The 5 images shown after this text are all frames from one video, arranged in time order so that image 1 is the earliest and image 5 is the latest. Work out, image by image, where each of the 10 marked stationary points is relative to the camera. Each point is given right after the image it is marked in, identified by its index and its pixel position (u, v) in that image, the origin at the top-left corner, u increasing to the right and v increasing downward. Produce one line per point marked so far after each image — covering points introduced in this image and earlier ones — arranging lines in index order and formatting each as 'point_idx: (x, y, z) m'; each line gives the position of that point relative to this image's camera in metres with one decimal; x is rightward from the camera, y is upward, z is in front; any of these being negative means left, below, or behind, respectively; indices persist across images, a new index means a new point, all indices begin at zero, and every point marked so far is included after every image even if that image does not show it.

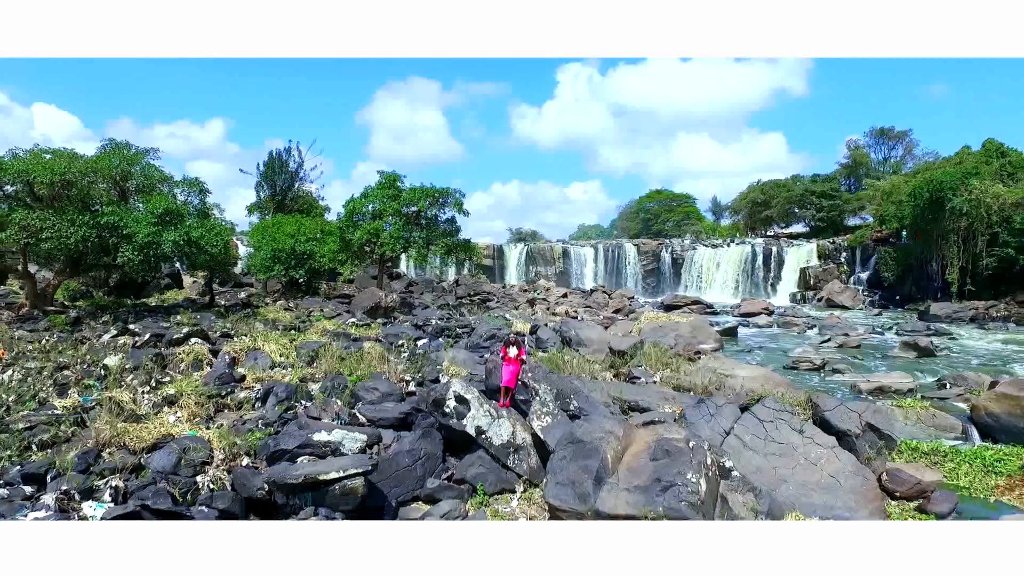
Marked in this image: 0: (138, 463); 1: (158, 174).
0: (-2.3, -1.1, +4.8) m
1: (-6.7, +2.1, +14.7) m
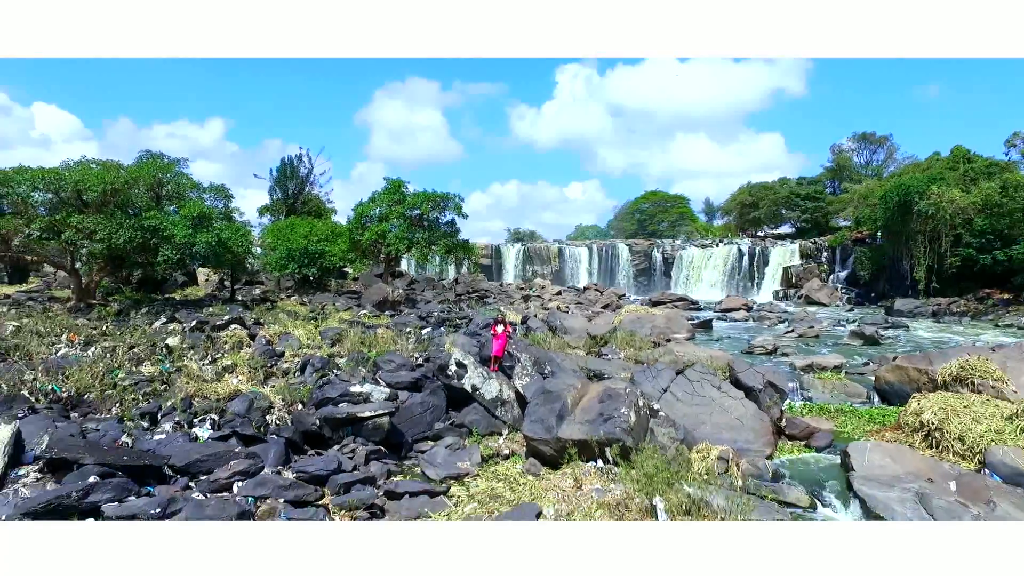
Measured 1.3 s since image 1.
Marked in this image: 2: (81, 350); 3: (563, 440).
0: (-2.5, -1.0, +6.5) m
1: (-6.9, +2.2, +16.4) m
2: (-5.2, -0.7, +9.4) m
3: (+0.4, -1.1, +5.8) m
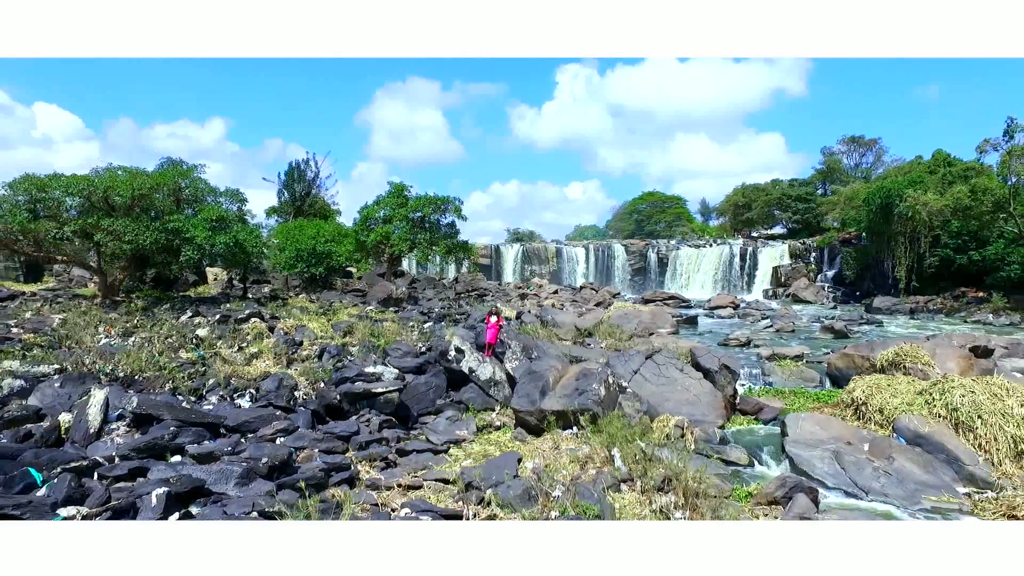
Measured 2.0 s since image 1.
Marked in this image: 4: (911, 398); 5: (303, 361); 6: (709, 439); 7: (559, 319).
0: (-2.5, -1.0, +7.6) m
1: (-6.9, +2.3, +17.5) m
2: (-5.3, -0.7, +10.5) m
3: (+0.3, -1.1, +7.0) m
4: (+3.8, -1.0, +7.3) m
5: (-2.5, -0.9, +9.3) m
6: (+1.8, -1.4, +7.0) m
7: (+0.8, -0.6, +14.0) m
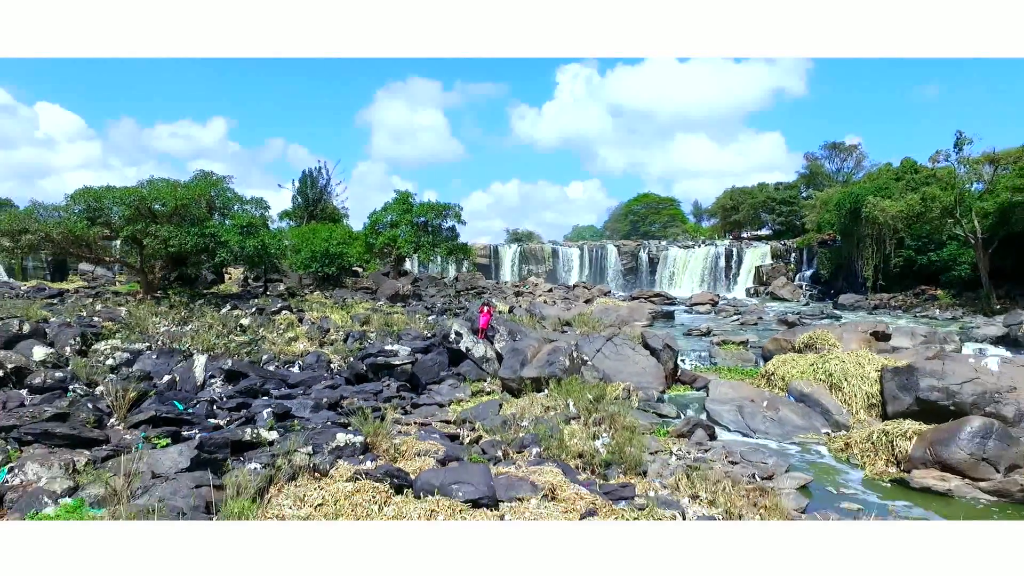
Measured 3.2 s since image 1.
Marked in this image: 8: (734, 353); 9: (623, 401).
0: (-2.7, -0.9, +9.8) m
1: (-7.1, +2.4, +19.7) m
2: (-5.5, -0.6, +12.7) m
3: (+0.1, -1.0, +9.2) m
4: (+3.6, -1.0, +9.5) m
5: (-2.7, -0.8, +11.5) m
6: (+1.6, -1.3, +9.2) m
7: (+0.7, -0.5, +16.2) m
8: (+3.6, -1.1, +12.5) m
9: (+1.2, -1.3, +8.7) m
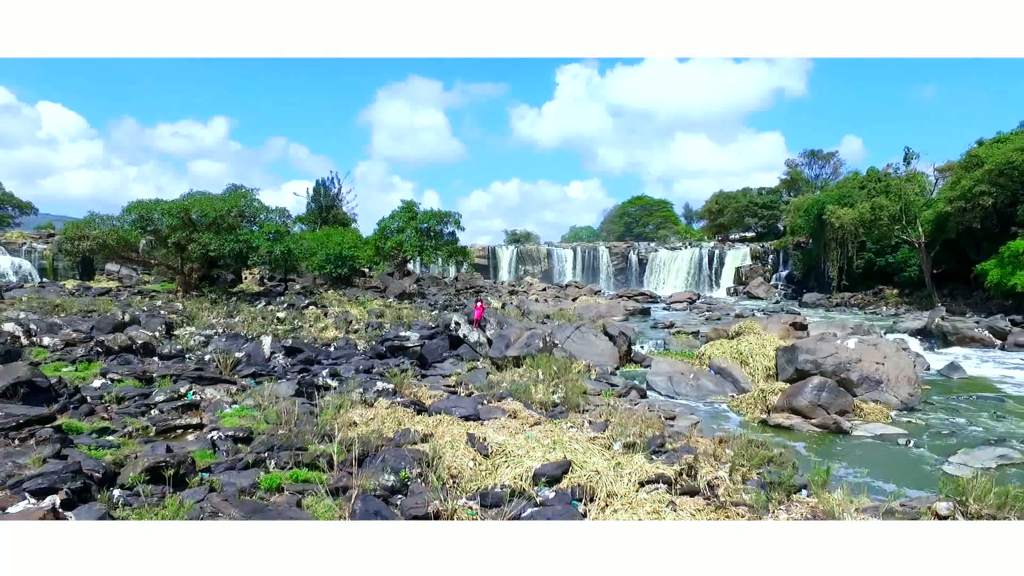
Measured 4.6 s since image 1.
0: (-2.9, -0.9, +12.6) m
1: (-7.3, +2.4, +22.4) m
2: (-5.7, -0.6, +15.4) m
3: (-0.1, -1.0, +11.9) m
4: (+3.4, -1.0, +12.2) m
5: (-2.9, -0.8, +14.2) m
6: (+1.4, -1.3, +11.9) m
7: (+0.5, -0.5, +19.0) m
8: (+3.4, -1.0, +15.2) m
9: (+1.0, -1.3, +11.4) m
